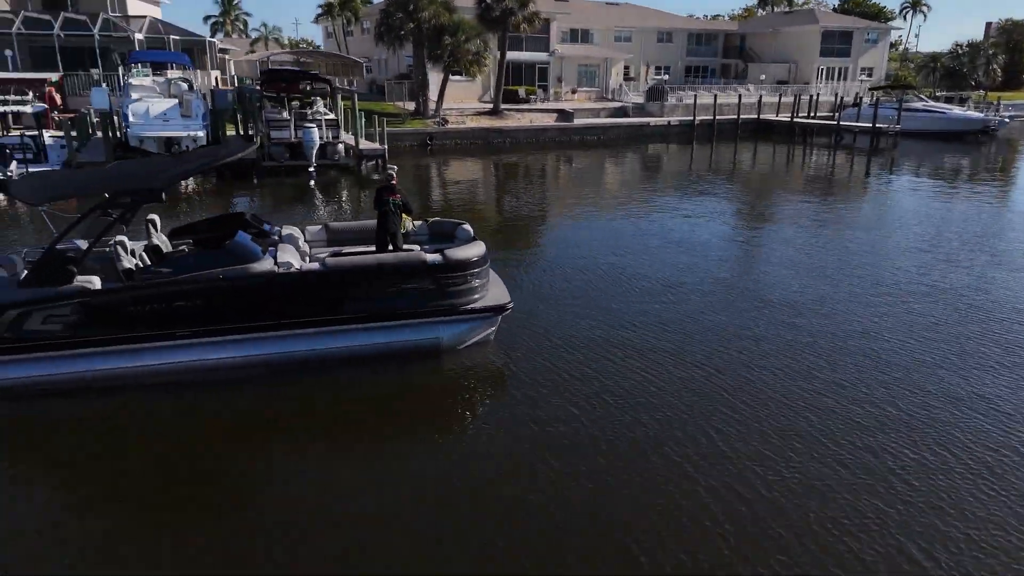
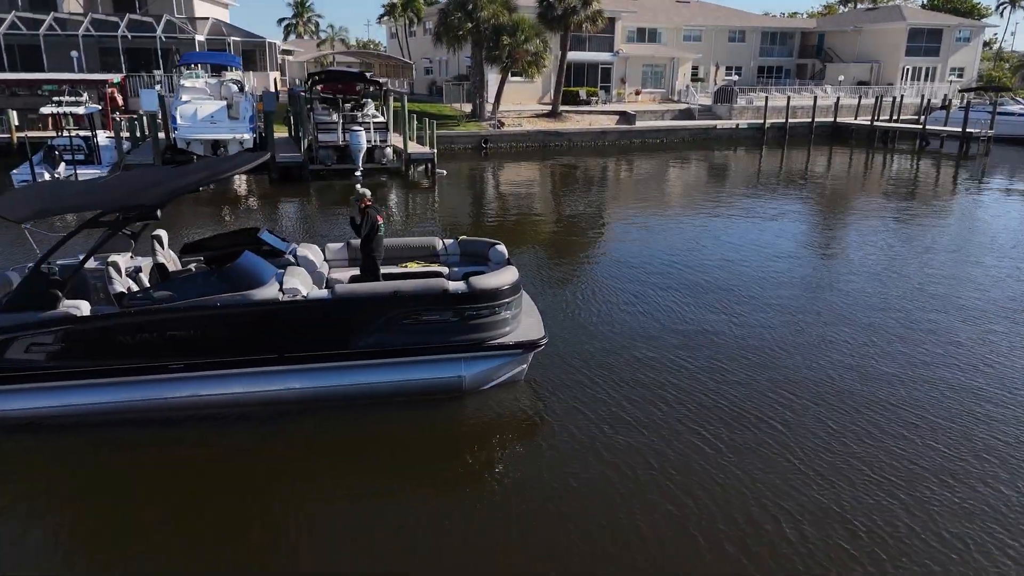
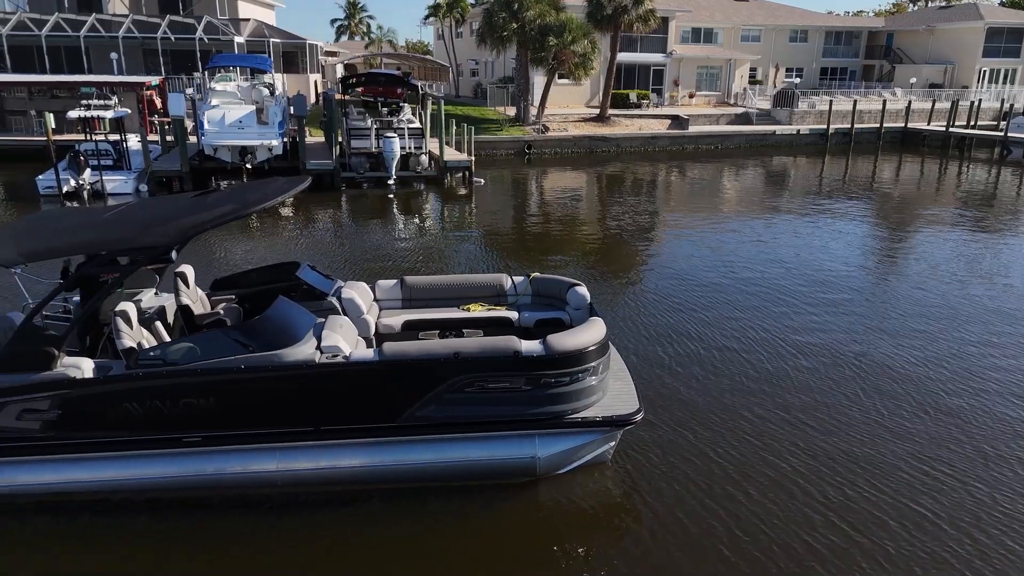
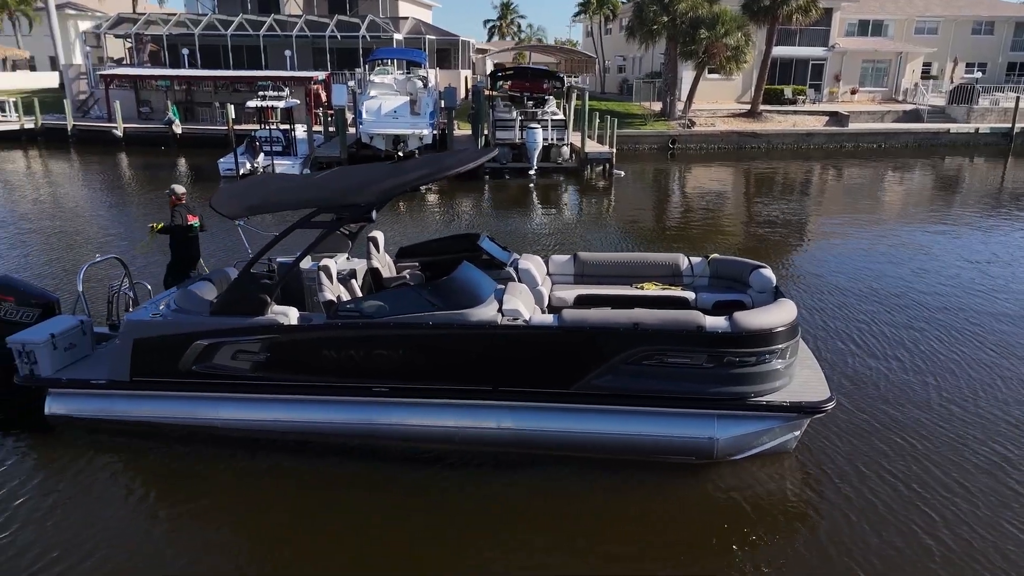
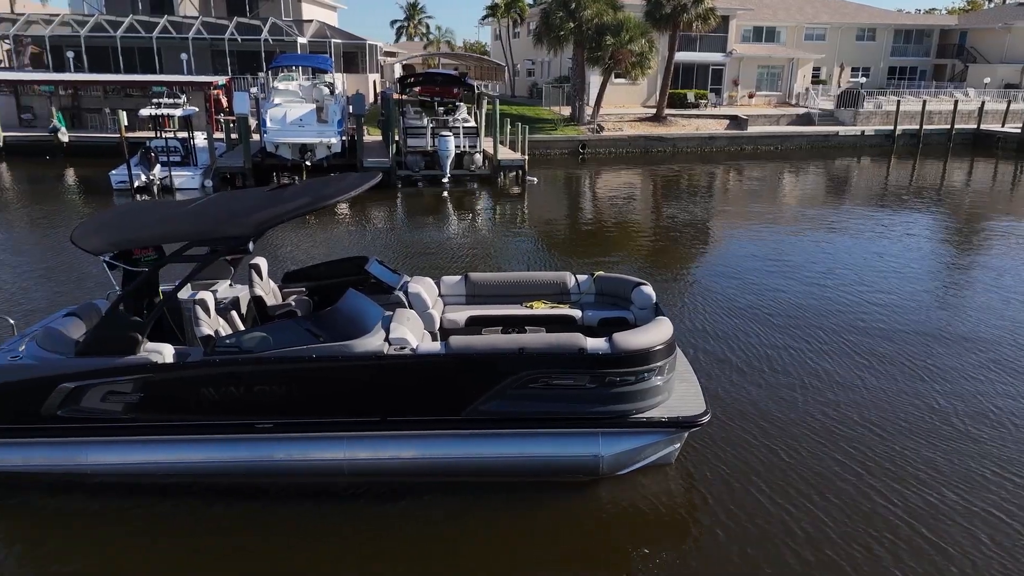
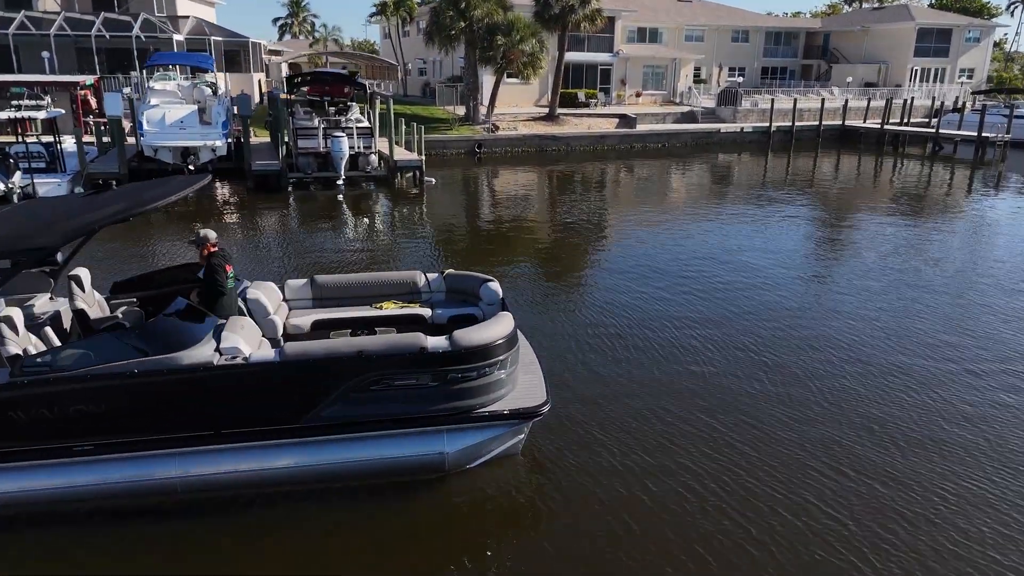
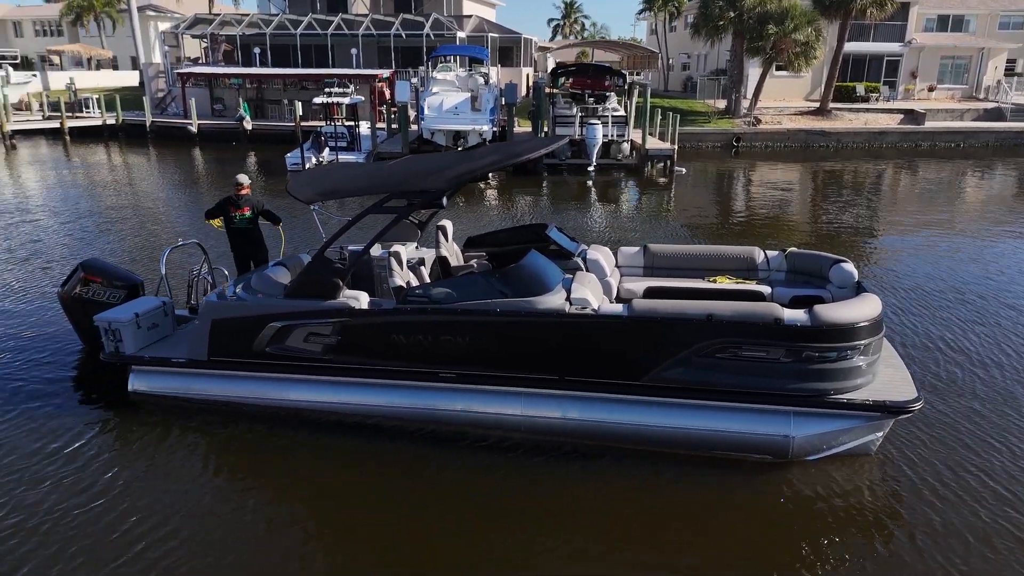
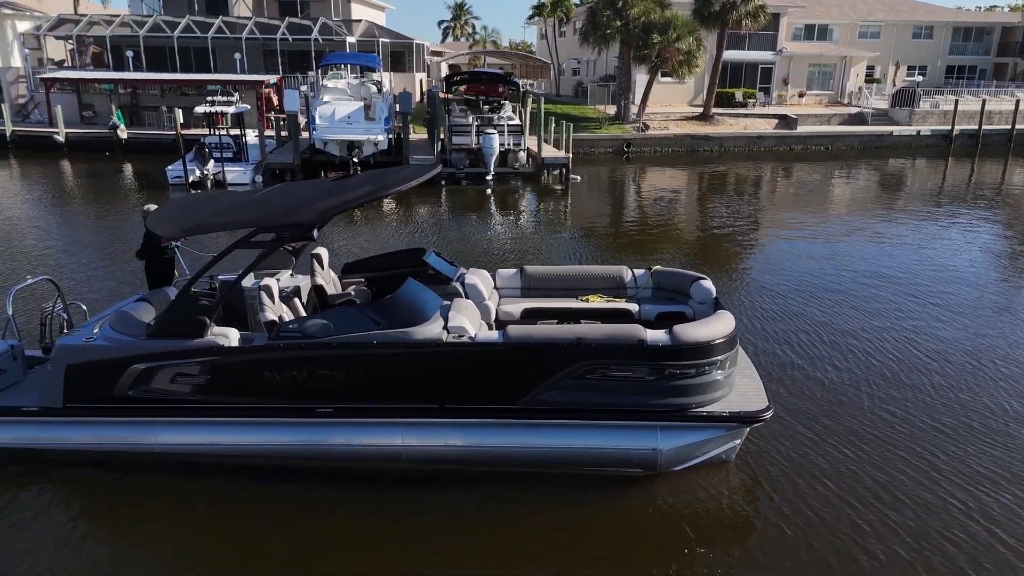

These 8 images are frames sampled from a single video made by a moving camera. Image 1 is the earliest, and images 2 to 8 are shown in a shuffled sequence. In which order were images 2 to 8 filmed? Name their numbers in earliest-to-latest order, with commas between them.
2, 6, 3, 5, 8, 4, 7
